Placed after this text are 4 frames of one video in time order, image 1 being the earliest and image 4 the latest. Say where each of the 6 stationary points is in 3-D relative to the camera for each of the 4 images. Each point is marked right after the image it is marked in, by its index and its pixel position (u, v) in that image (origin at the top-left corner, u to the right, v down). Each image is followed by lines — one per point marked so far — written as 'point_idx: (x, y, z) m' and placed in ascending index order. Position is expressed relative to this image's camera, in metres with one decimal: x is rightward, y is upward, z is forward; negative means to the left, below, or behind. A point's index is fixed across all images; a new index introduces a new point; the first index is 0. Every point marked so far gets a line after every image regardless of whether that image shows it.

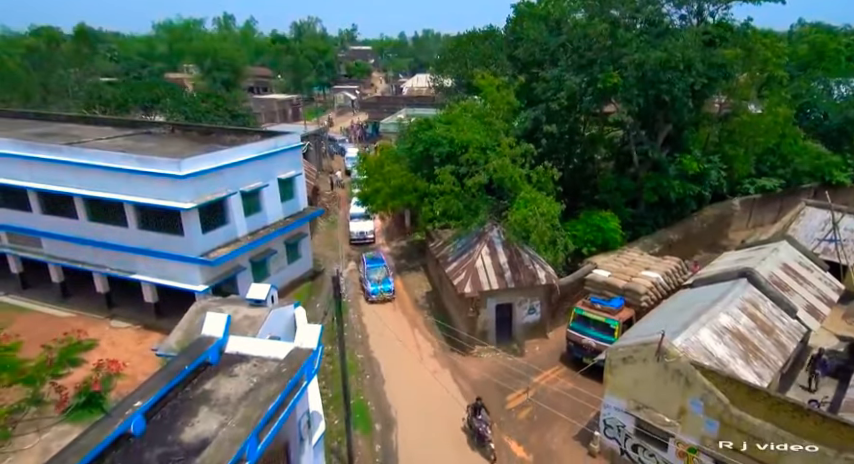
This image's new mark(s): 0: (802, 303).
0: (+11.9, -2.2, +14.7) m
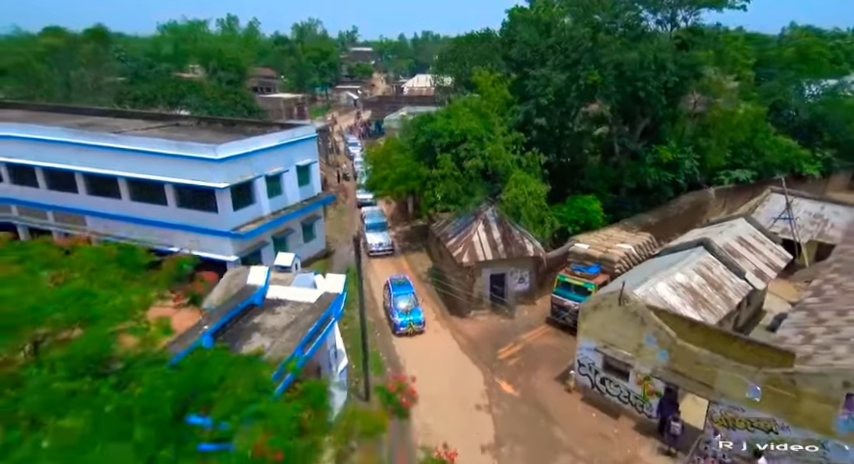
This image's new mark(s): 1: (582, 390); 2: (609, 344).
0: (+12.1, -1.3, +17.2) m
1: (+5.2, -5.3, +15.5) m
2: (+5.6, -3.5, +14.3) m
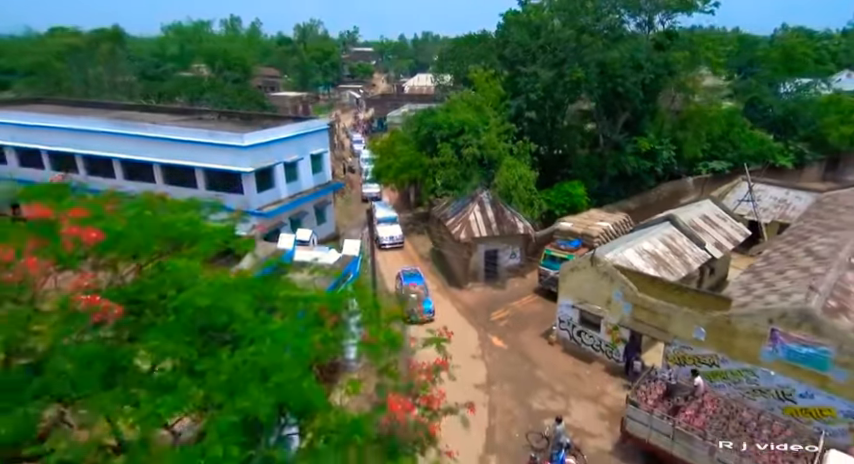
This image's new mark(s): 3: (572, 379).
0: (+12.1, -0.3, +19.7) m
1: (+5.3, -4.3, +18.0) m
2: (+5.7, -2.5, +16.8) m
3: (+5.1, -5.1, +16.1) m
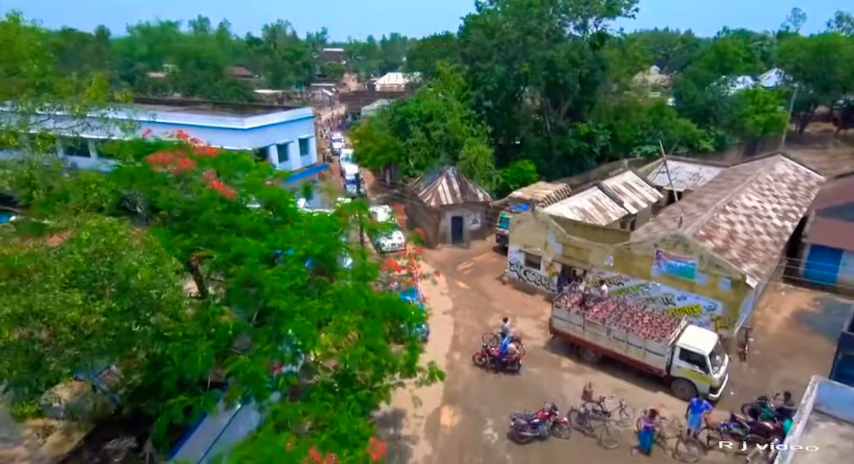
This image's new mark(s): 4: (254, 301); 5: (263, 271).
0: (+10.8, +1.7, +24.6) m
1: (+4.2, -2.4, +22.5) m
2: (+4.6, -0.6, +21.3) m
3: (+4.1, -3.3, +20.6) m
4: (-3.4, -1.4, +9.1) m
5: (-3.2, -0.8, +9.2) m
